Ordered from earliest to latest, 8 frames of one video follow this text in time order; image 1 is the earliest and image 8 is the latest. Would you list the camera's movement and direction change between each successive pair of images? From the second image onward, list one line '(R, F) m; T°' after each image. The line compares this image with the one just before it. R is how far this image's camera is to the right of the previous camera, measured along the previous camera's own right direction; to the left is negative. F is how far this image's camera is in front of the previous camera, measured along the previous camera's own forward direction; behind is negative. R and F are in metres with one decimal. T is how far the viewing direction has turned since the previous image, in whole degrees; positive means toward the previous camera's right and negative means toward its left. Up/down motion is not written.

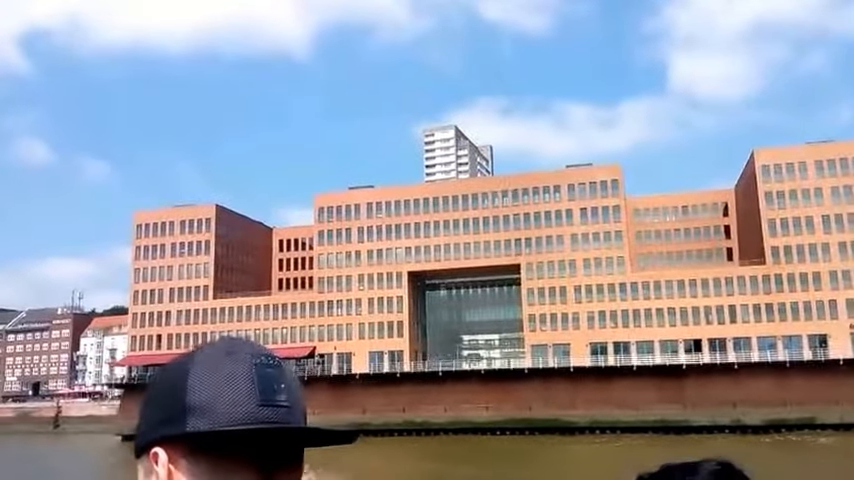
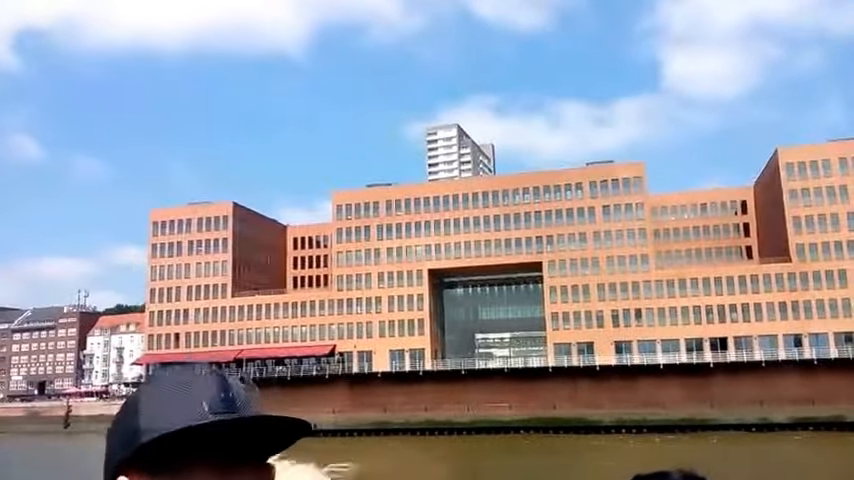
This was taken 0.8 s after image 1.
(-3.9, +0.5) m; 0°
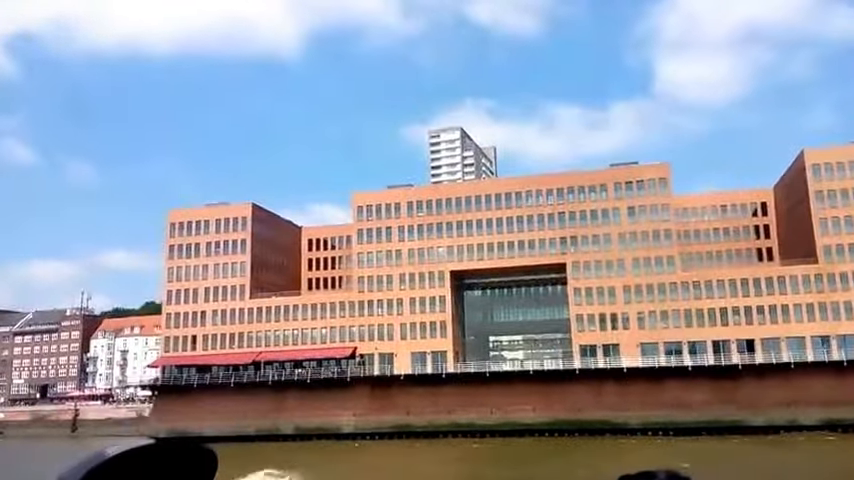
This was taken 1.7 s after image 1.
(-4.4, +0.7) m; 0°
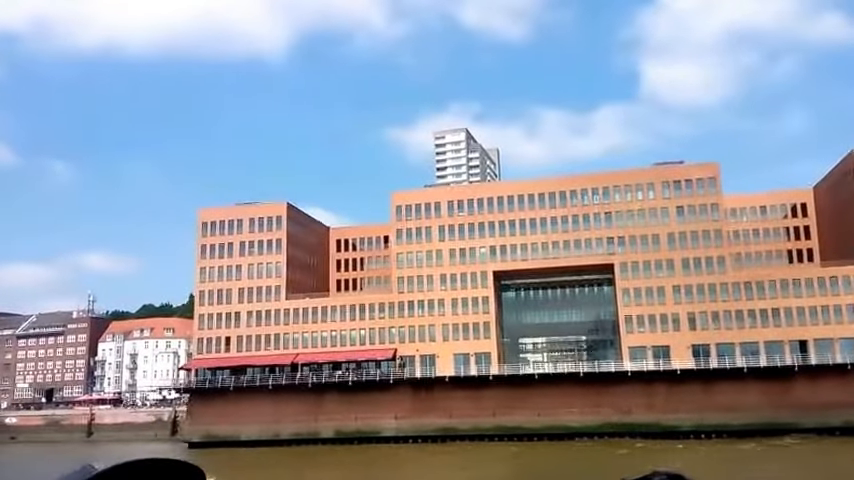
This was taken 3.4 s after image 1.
(-8.4, +1.5) m; +1°
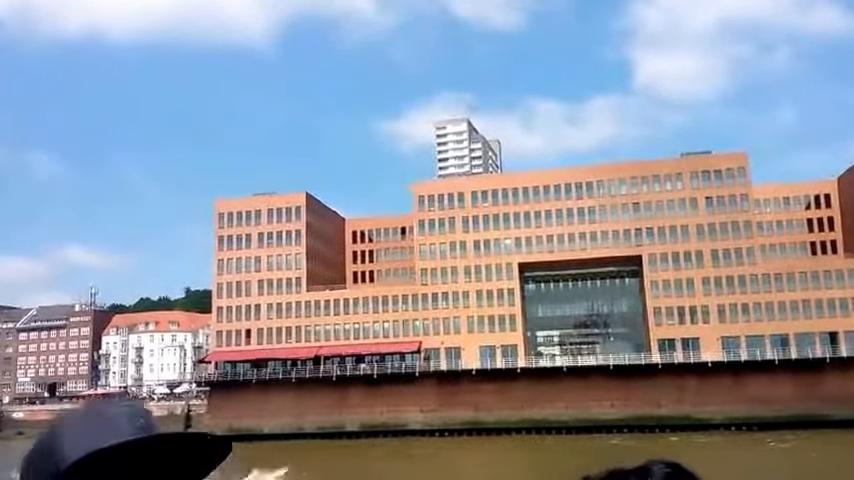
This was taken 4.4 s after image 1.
(-5.1, +1.2) m; +1°
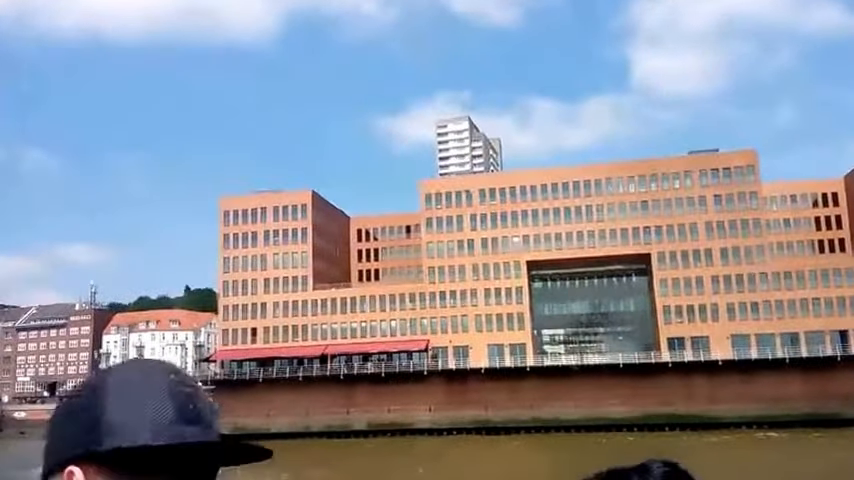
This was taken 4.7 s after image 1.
(-1.6, +0.5) m; 0°
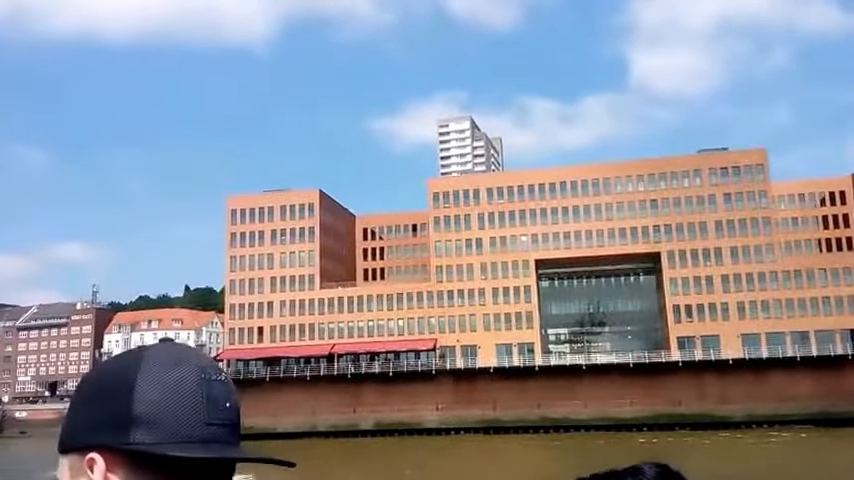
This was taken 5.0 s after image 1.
(-1.5, +0.4) m; 0°
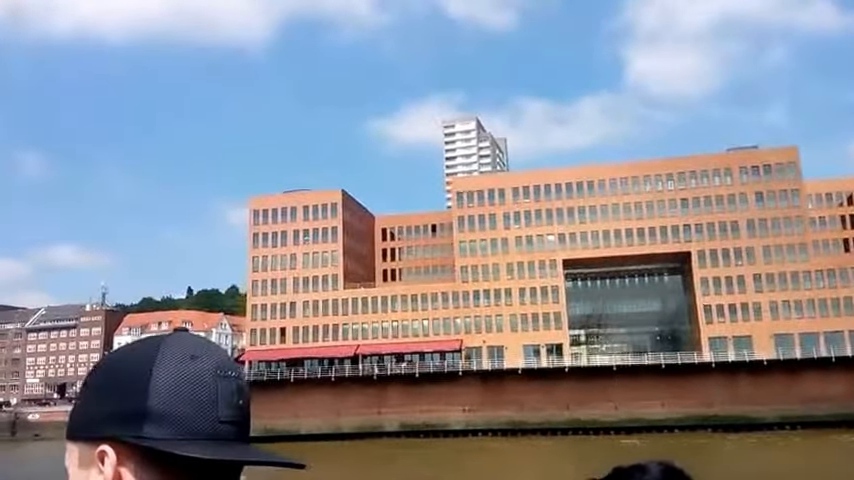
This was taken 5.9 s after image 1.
(-4.2, +0.8) m; 0°
